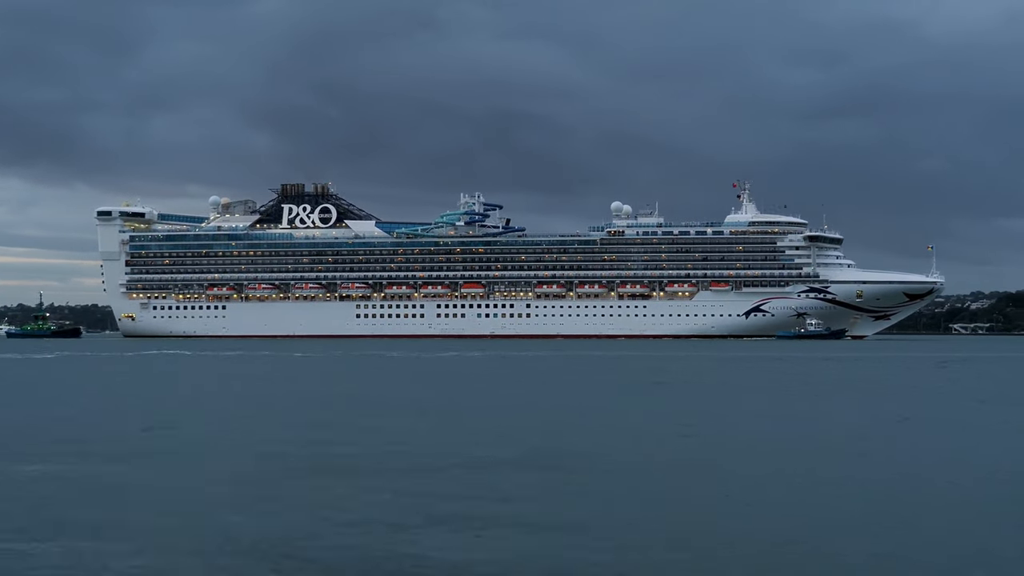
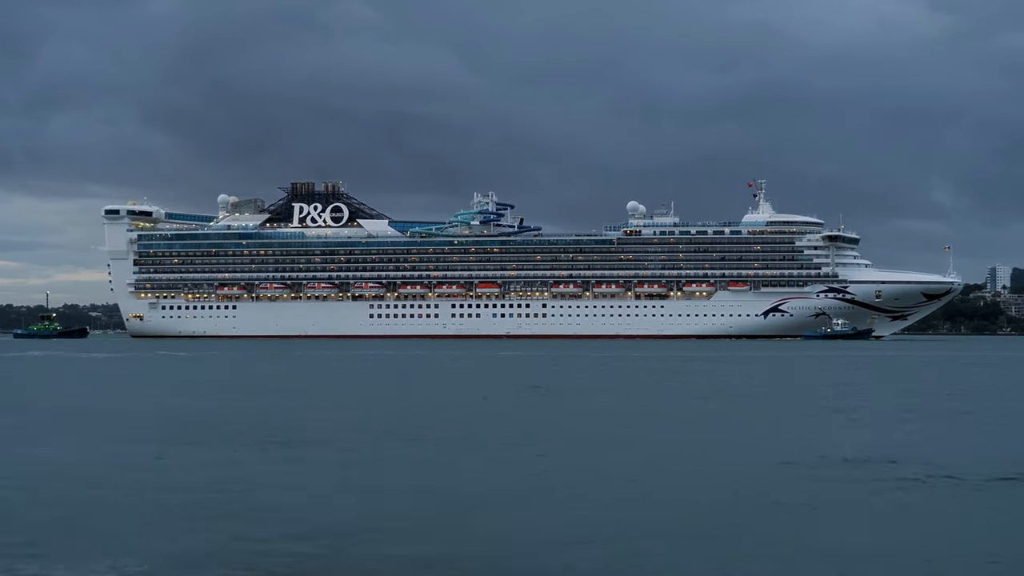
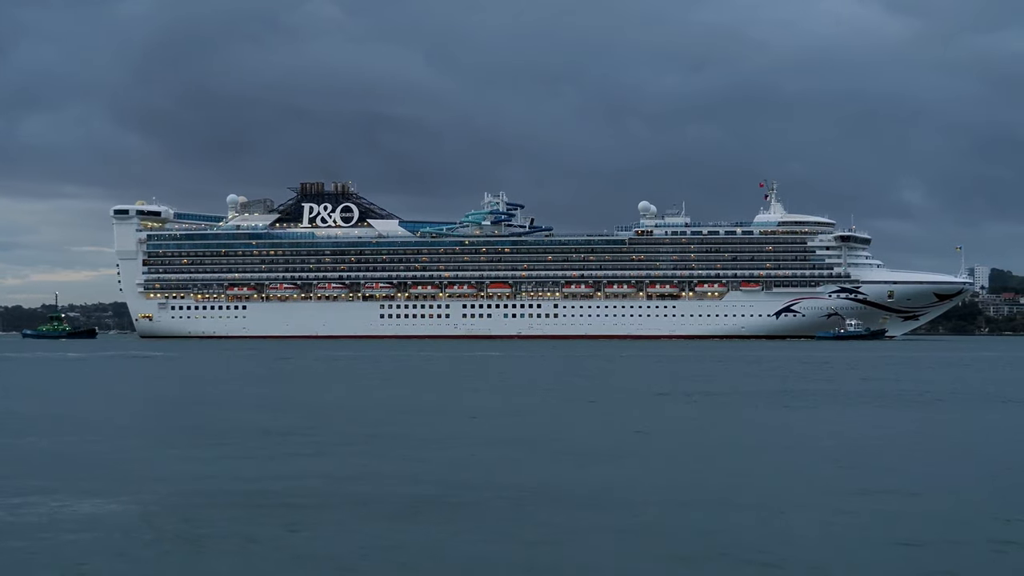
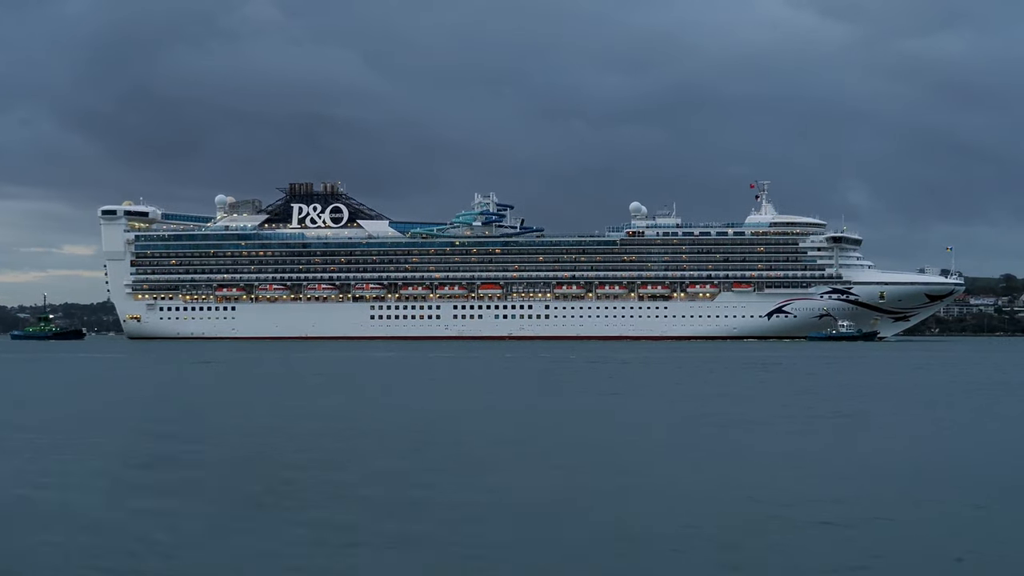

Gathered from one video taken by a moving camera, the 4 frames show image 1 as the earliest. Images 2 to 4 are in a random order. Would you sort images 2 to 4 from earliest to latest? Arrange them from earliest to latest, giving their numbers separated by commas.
2, 3, 4
